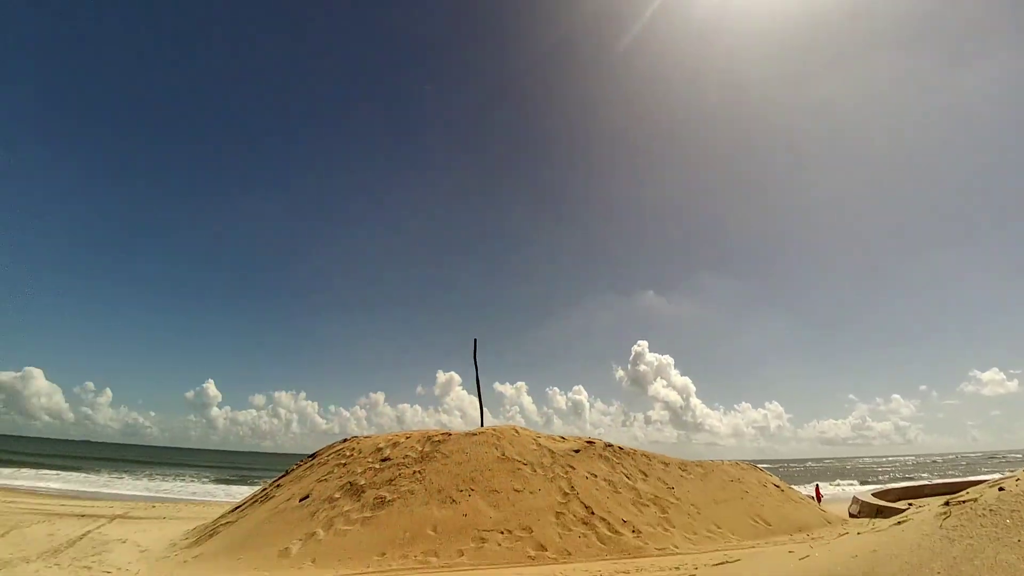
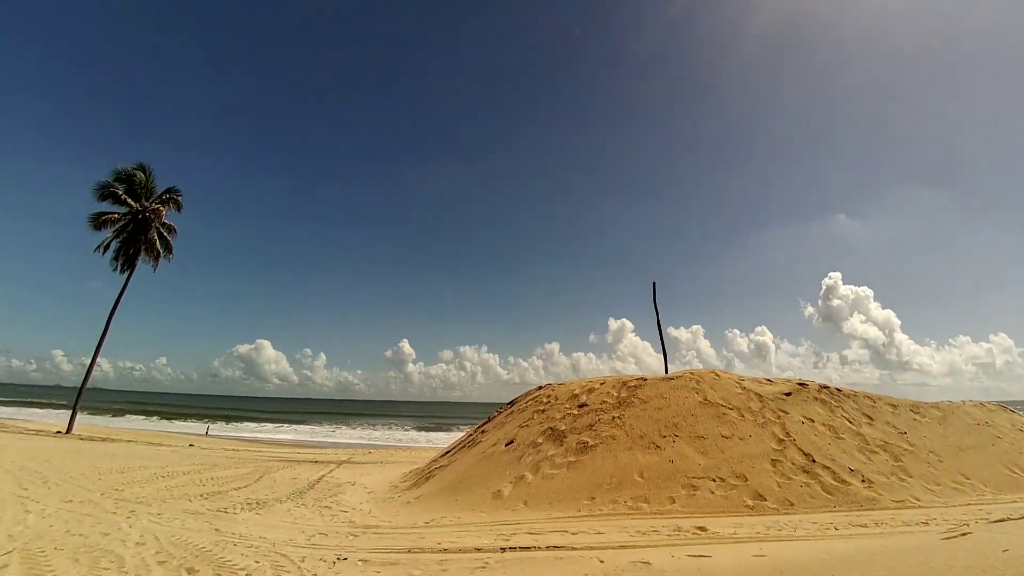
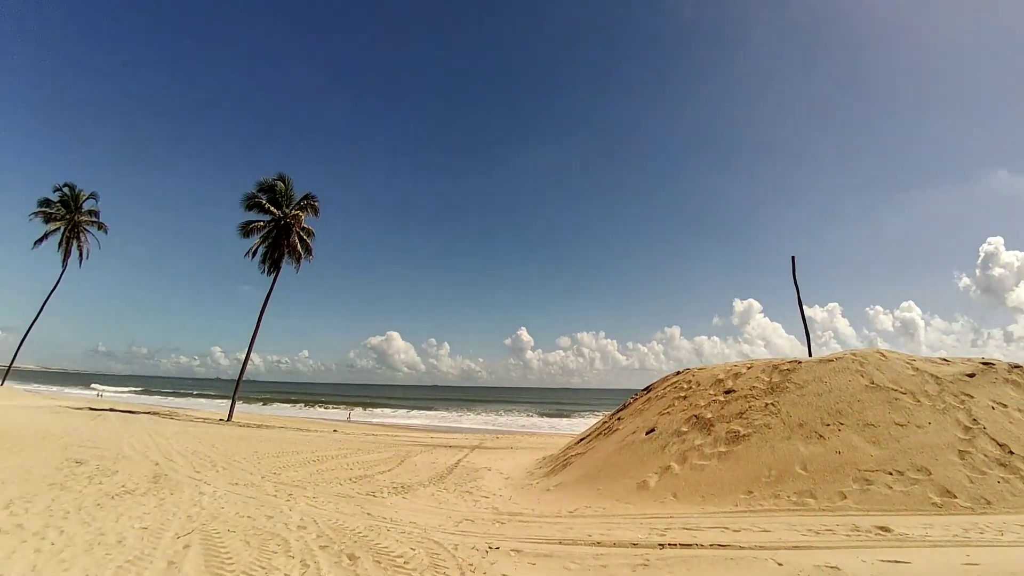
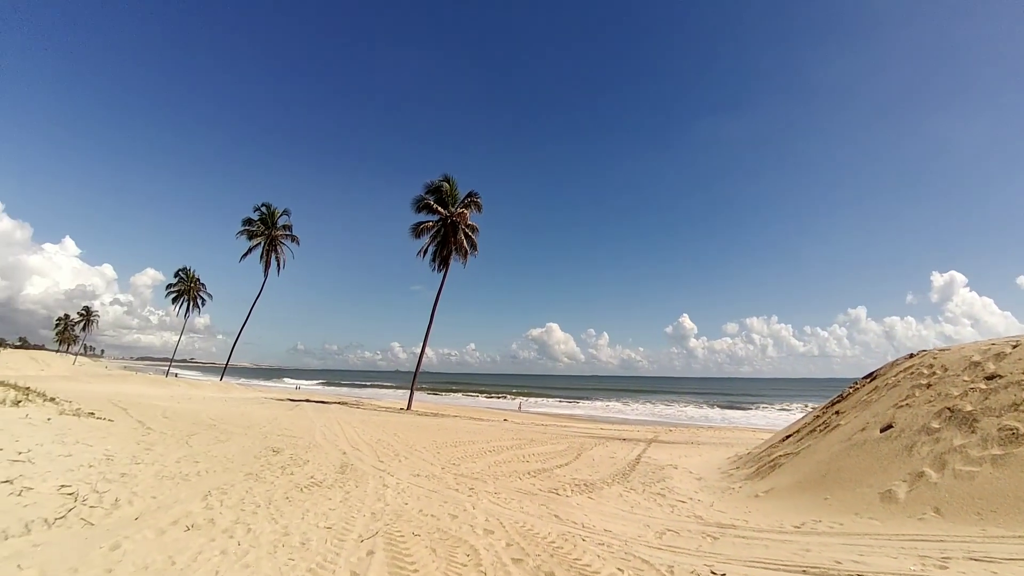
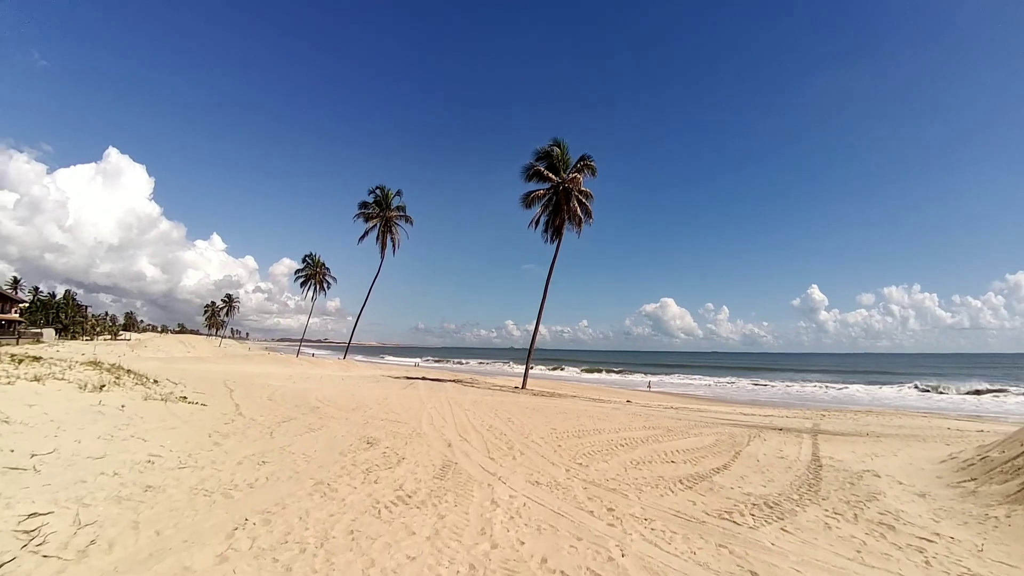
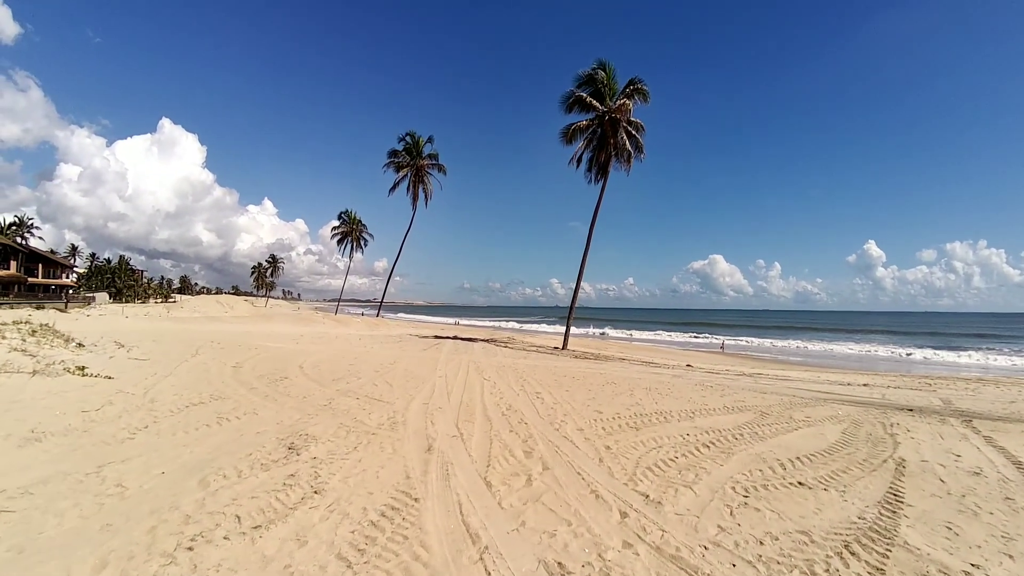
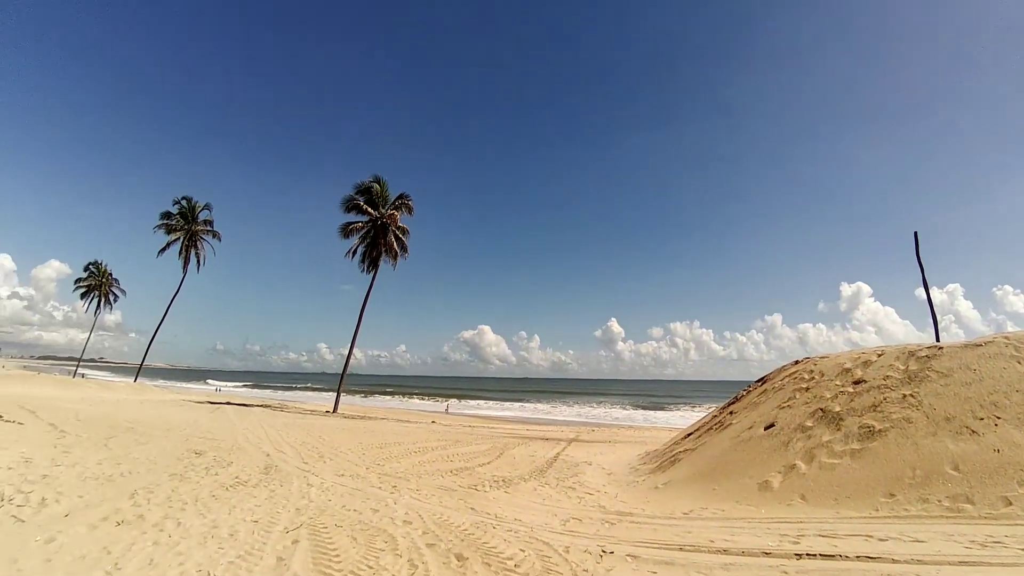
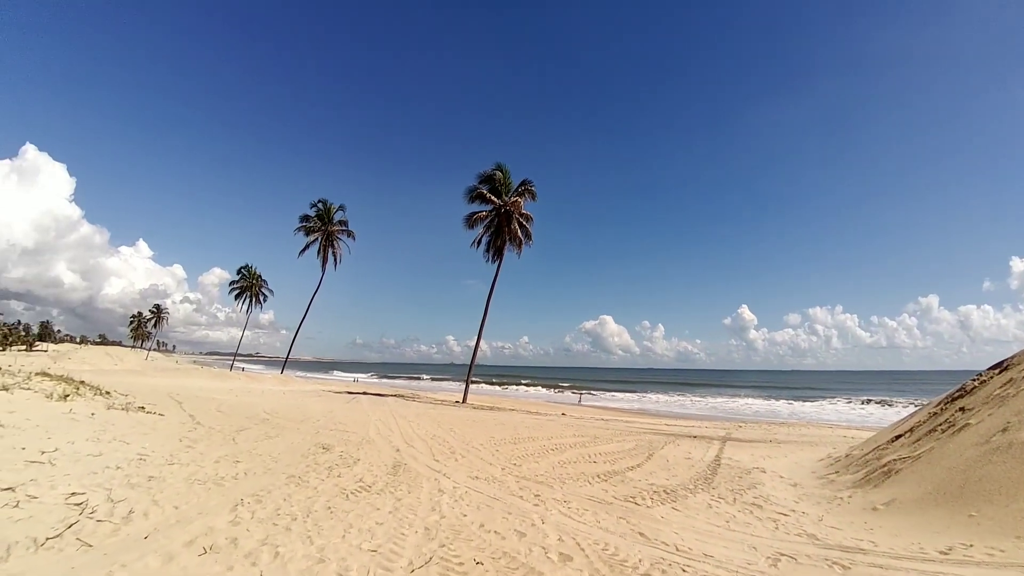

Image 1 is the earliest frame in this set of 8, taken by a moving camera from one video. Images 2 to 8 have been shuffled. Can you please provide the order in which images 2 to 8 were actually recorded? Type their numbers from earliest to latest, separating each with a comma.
2, 3, 7, 4, 8, 5, 6
